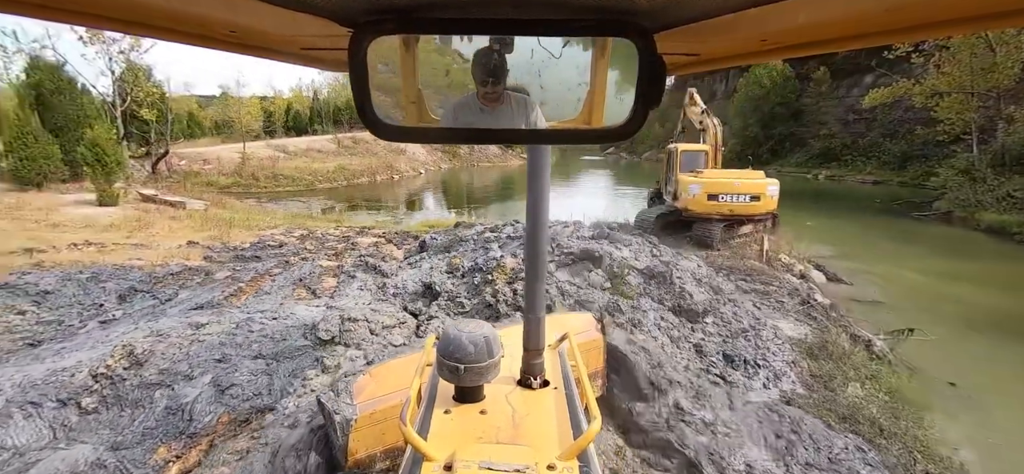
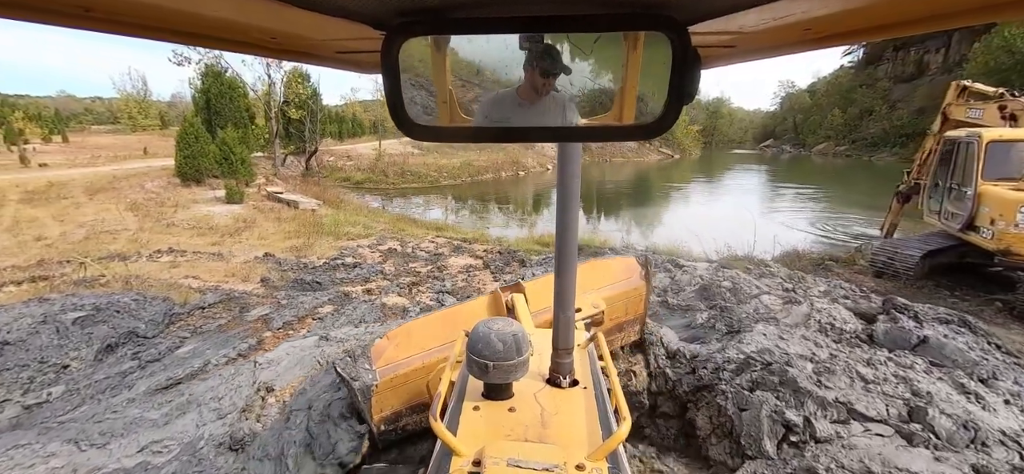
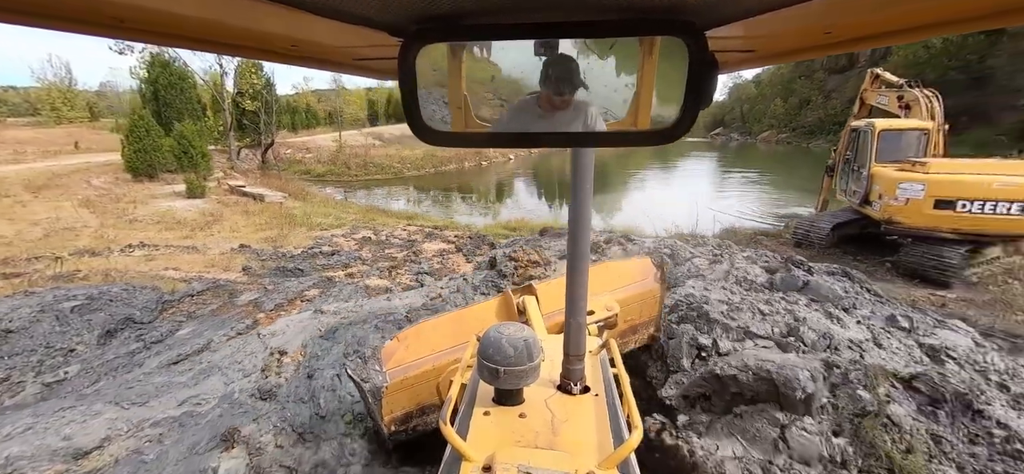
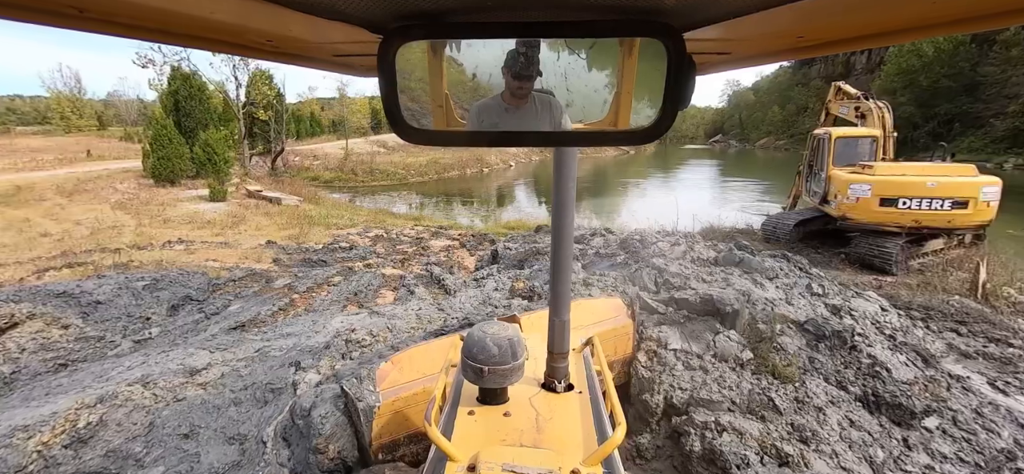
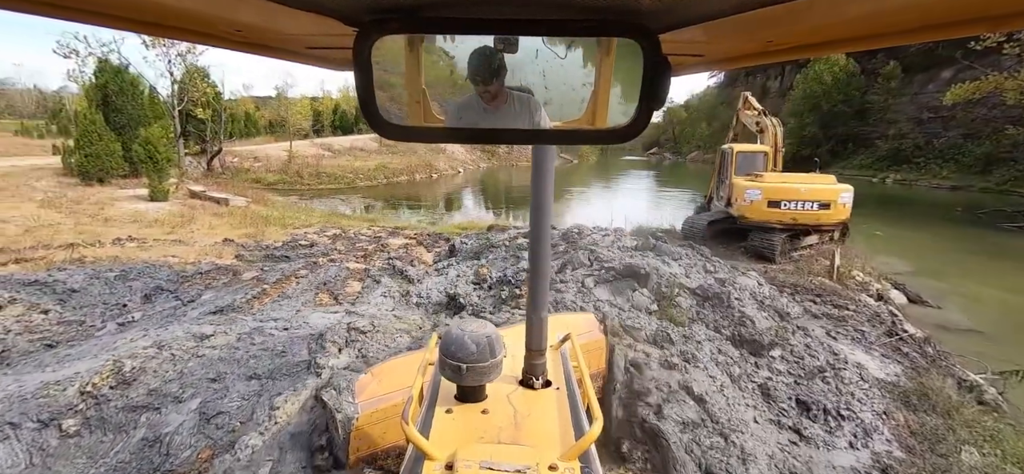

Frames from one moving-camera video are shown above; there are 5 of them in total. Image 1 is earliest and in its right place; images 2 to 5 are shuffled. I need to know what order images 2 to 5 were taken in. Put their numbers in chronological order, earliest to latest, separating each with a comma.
5, 4, 2, 3
